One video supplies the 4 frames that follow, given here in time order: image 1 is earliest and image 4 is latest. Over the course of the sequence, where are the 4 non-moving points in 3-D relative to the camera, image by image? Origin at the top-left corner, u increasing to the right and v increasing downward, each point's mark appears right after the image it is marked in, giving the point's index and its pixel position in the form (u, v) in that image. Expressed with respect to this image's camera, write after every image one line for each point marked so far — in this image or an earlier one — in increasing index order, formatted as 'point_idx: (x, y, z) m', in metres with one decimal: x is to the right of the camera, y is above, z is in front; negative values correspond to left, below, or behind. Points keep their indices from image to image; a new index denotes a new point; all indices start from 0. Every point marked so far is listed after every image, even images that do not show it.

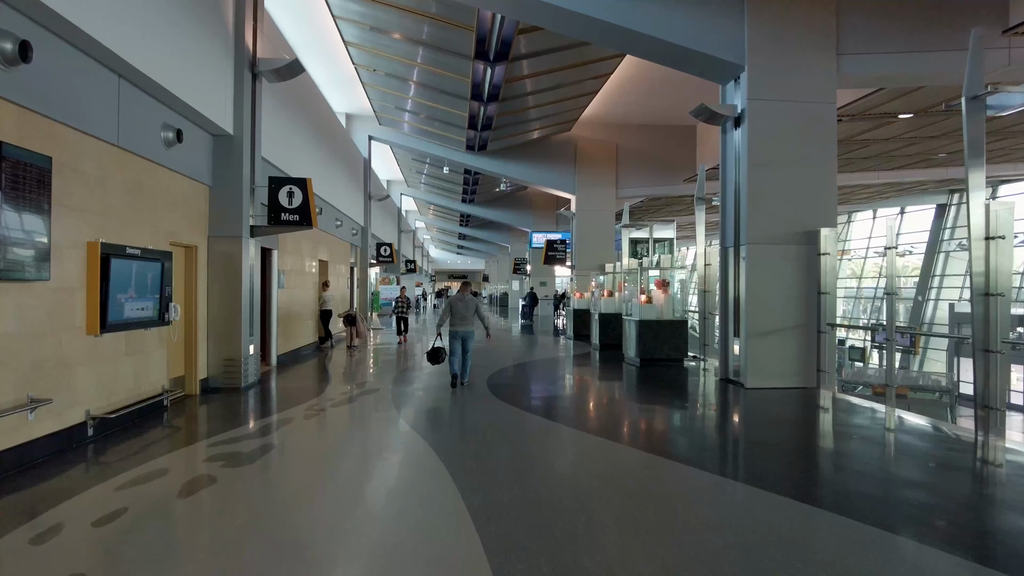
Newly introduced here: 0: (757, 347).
0: (+2.5, -0.6, +7.0) m
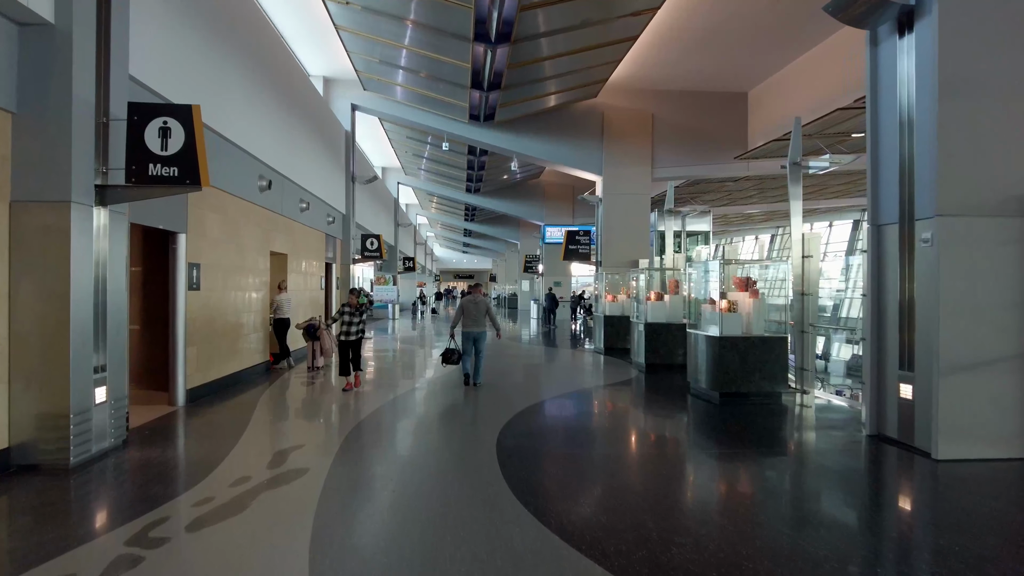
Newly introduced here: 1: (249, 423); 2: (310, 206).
0: (+2.7, -0.6, +4.2) m
1: (-2.3, -1.2, +5.8) m
2: (-3.2, +1.3, +10.7) m
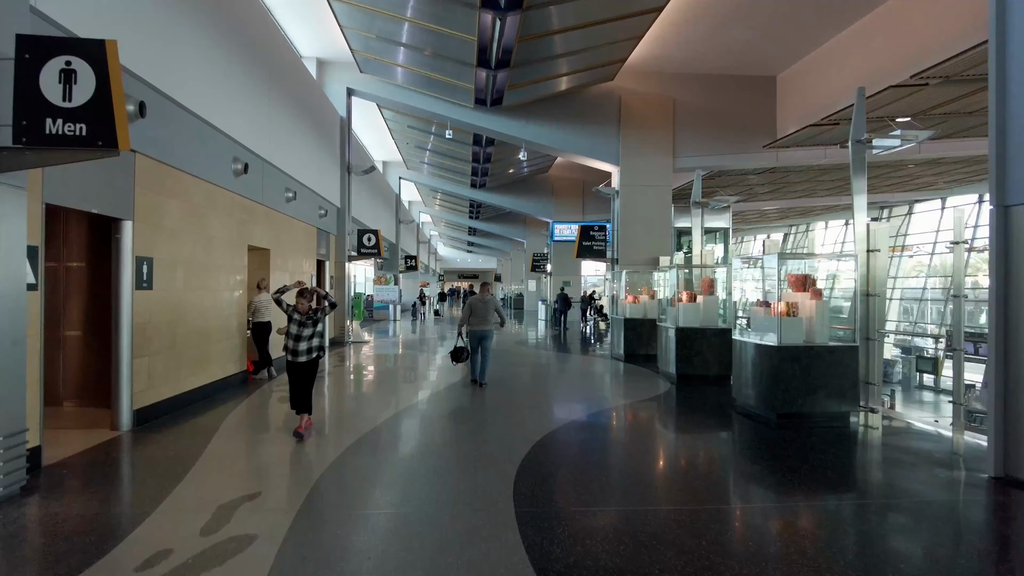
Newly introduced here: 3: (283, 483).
0: (+2.8, -0.6, +3.1) m
1: (-2.1, -1.2, +4.8) m
2: (-3.0, +1.3, +9.7) m
3: (-1.4, -1.2, +4.2) m
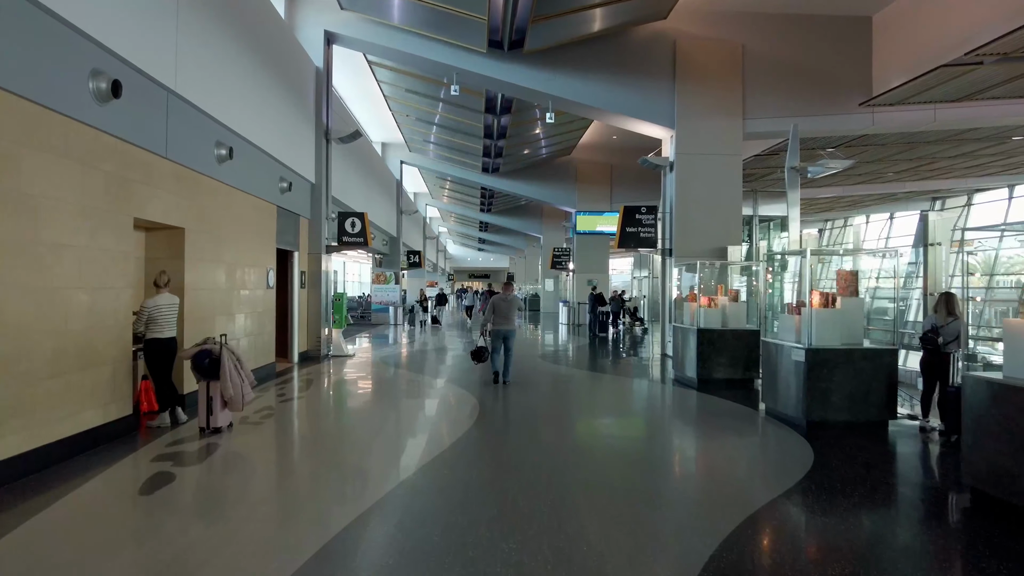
0: (+3.0, -0.6, +0.3) m
1: (-1.9, -1.1, +2.1) m
2: (-2.7, +1.3, +7.0) m
3: (-1.2, -1.2, +1.4) m
